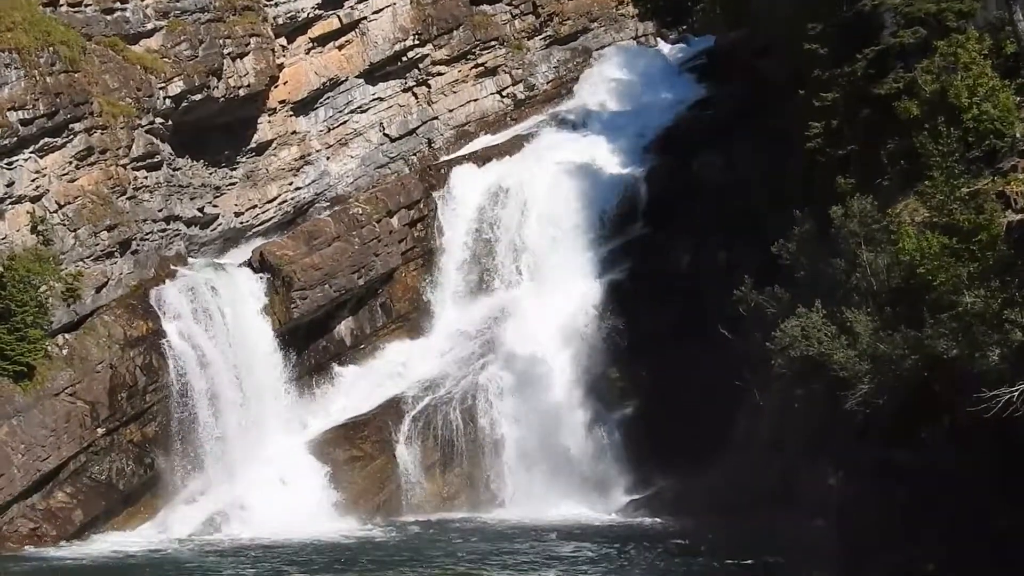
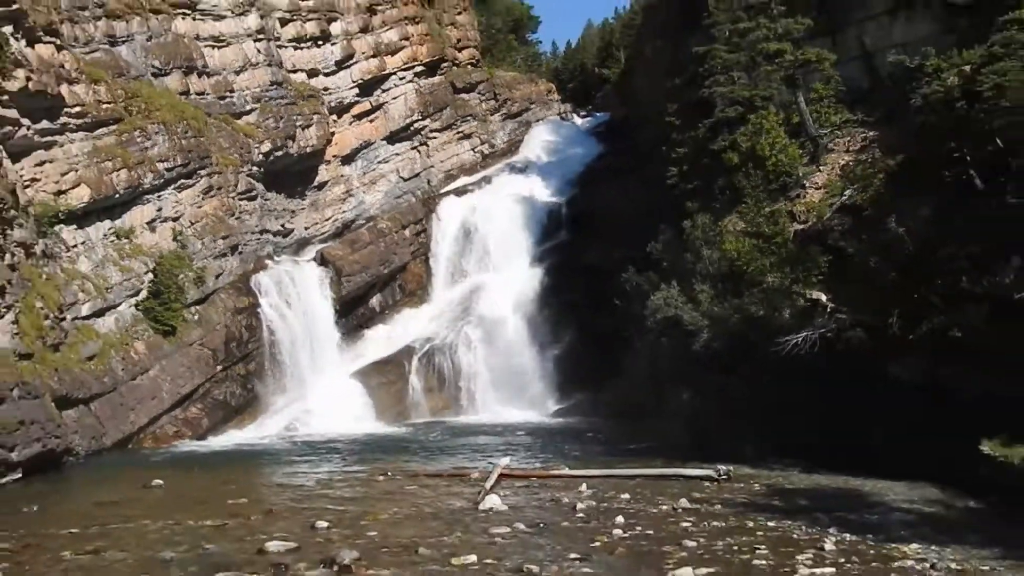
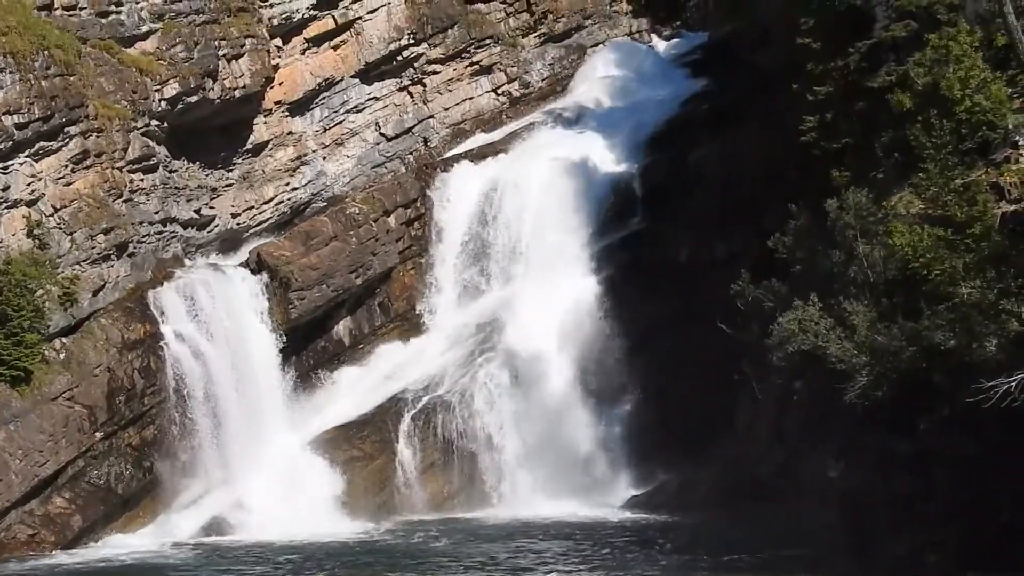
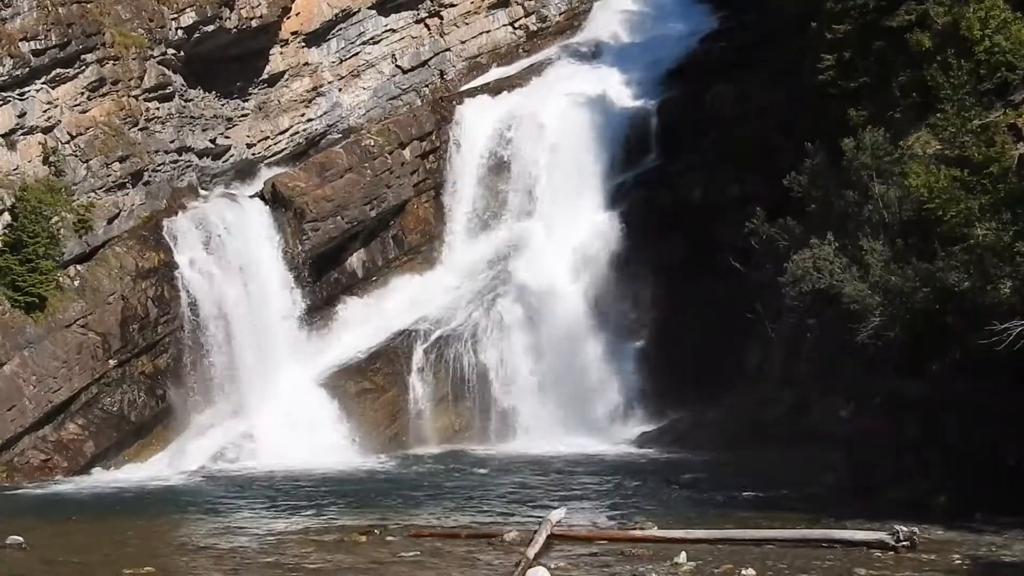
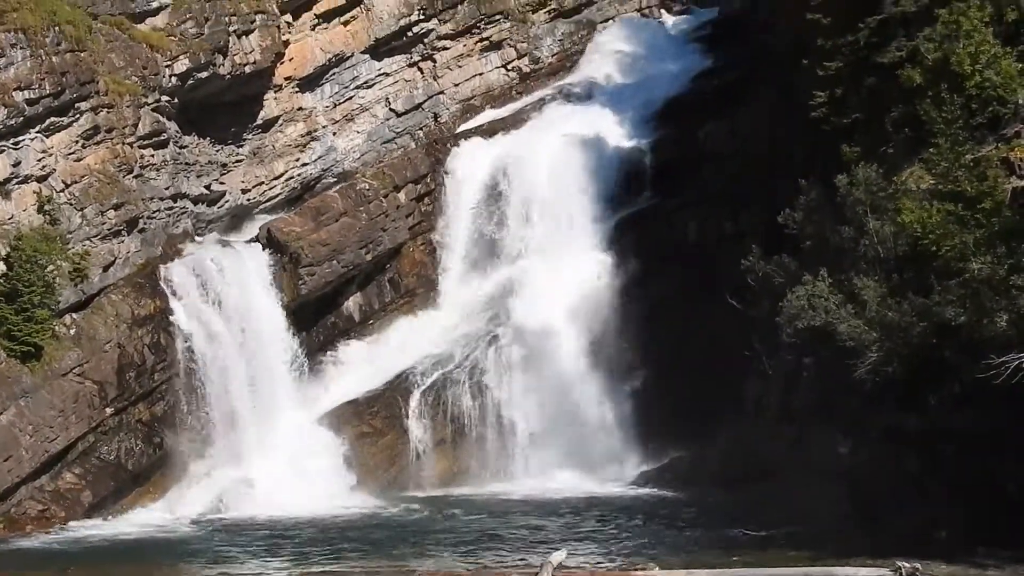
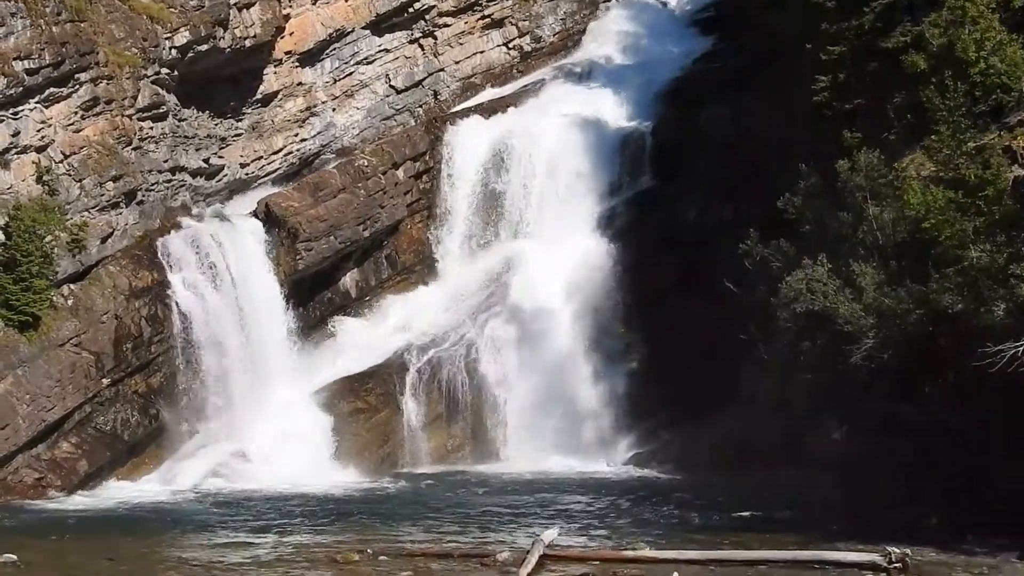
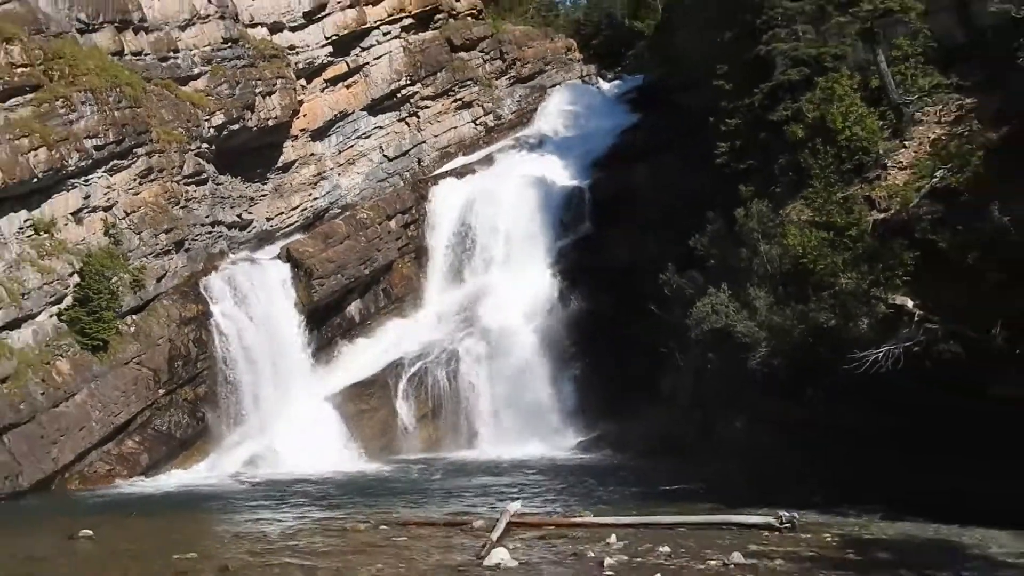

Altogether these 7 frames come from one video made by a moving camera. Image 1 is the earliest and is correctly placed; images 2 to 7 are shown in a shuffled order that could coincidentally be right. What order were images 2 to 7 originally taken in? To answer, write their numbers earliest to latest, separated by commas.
6, 4, 5, 3, 7, 2
